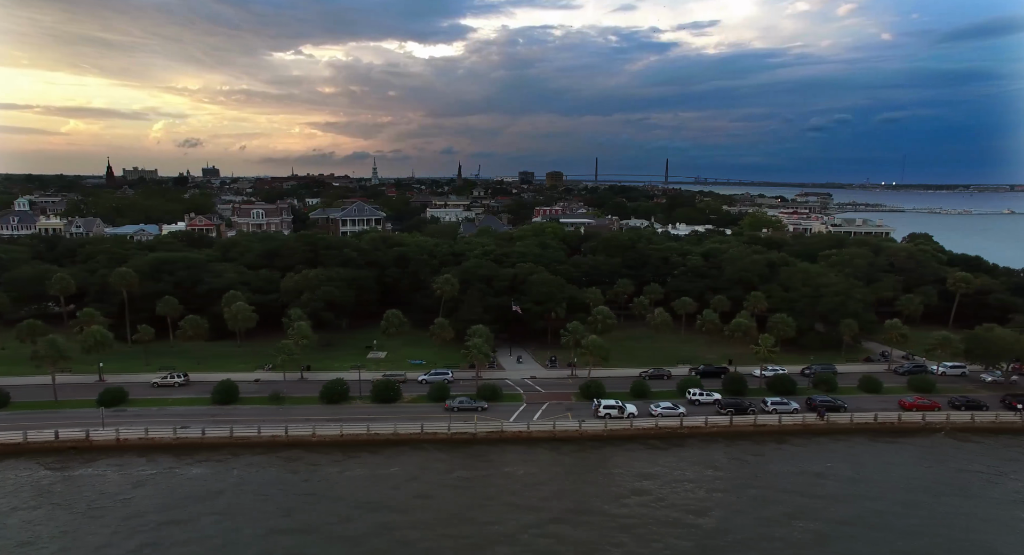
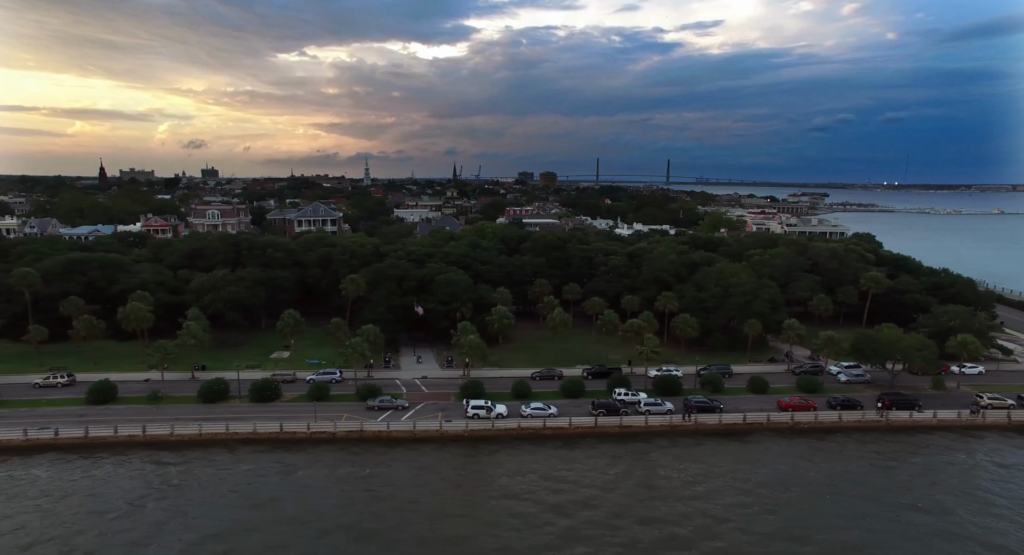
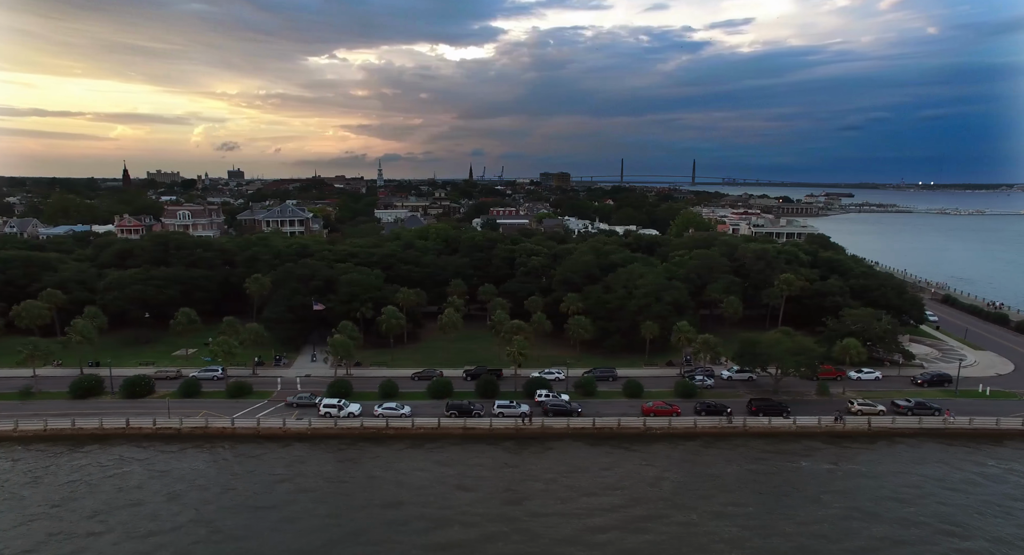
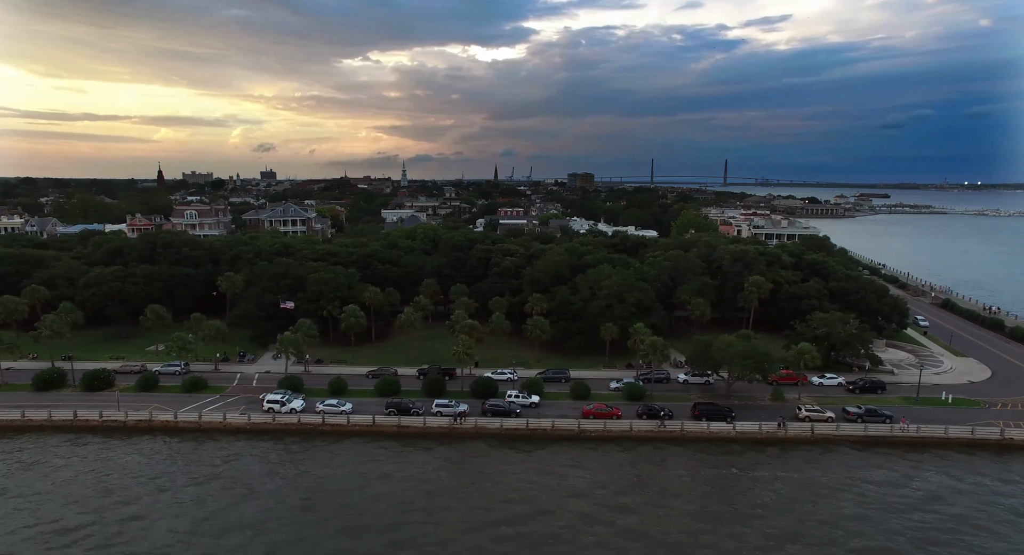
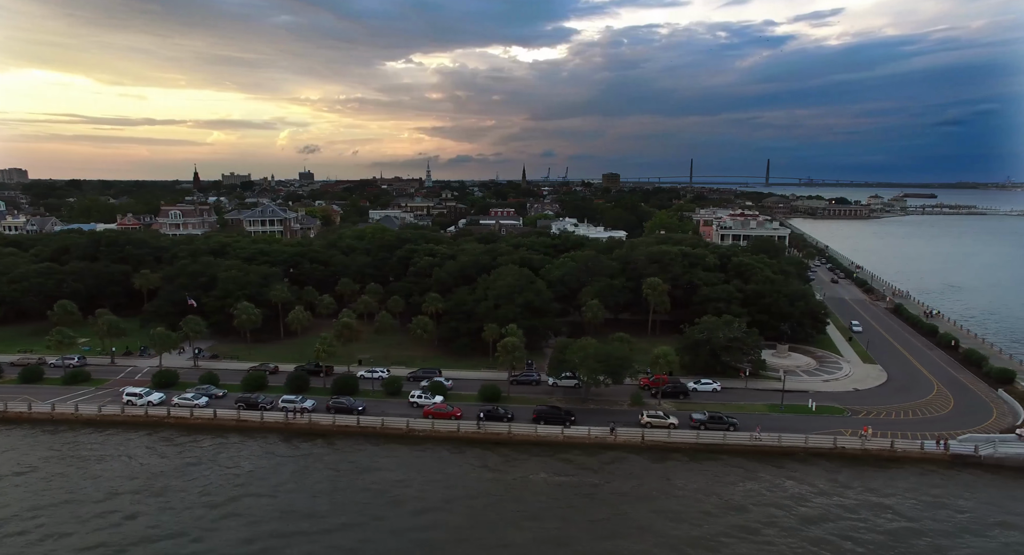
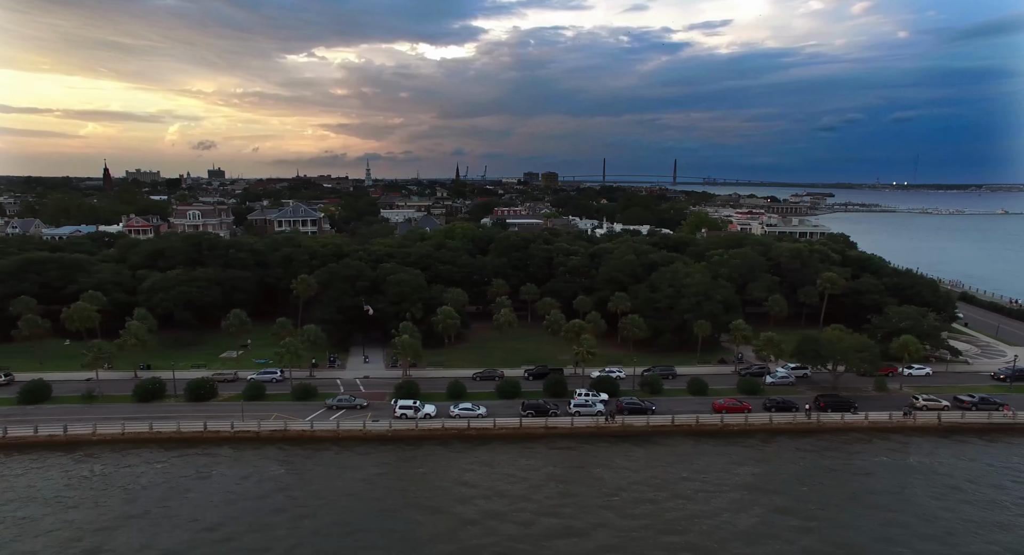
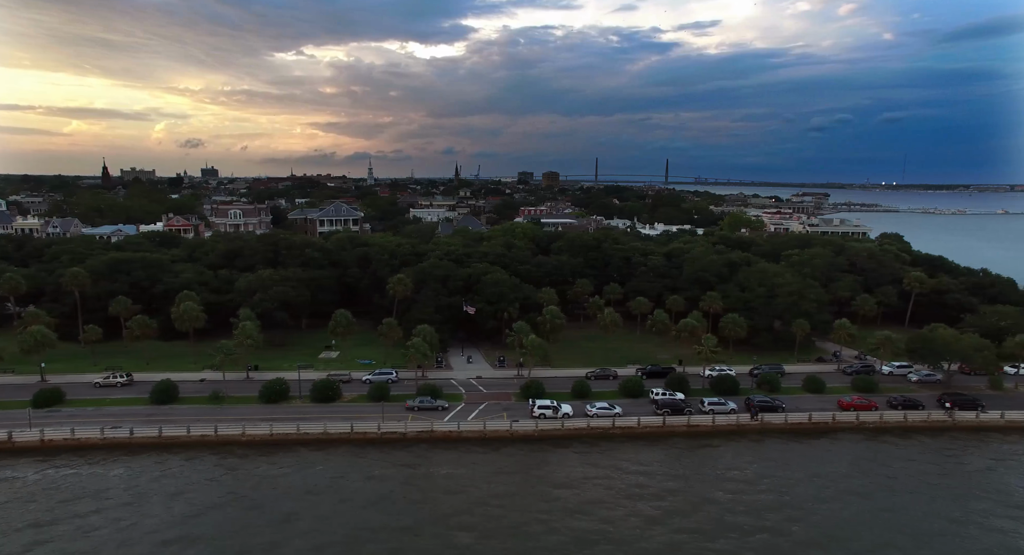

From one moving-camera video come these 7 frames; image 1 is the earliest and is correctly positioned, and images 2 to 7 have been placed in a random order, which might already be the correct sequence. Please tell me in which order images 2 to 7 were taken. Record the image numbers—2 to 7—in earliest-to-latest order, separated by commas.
7, 2, 6, 3, 4, 5
